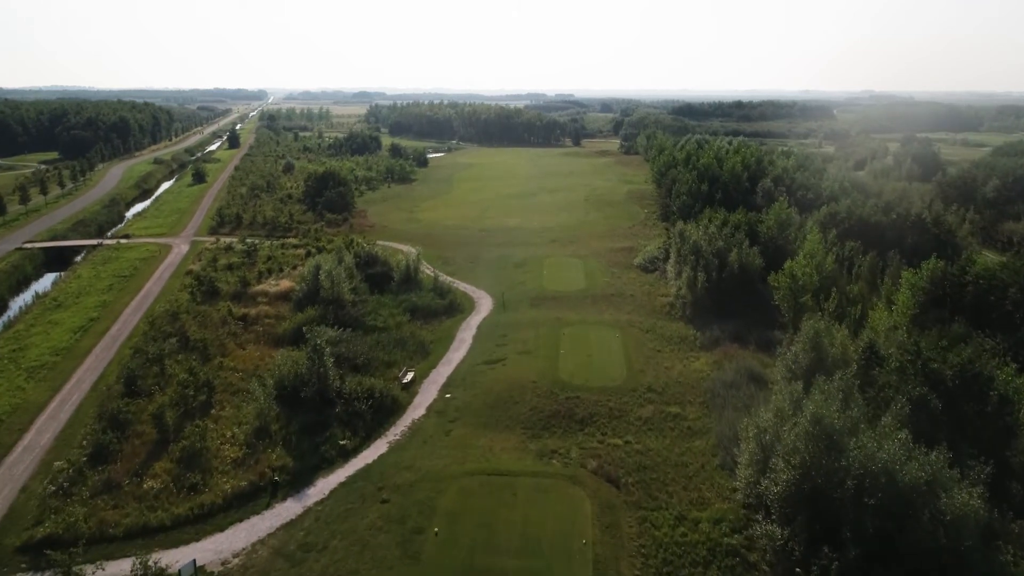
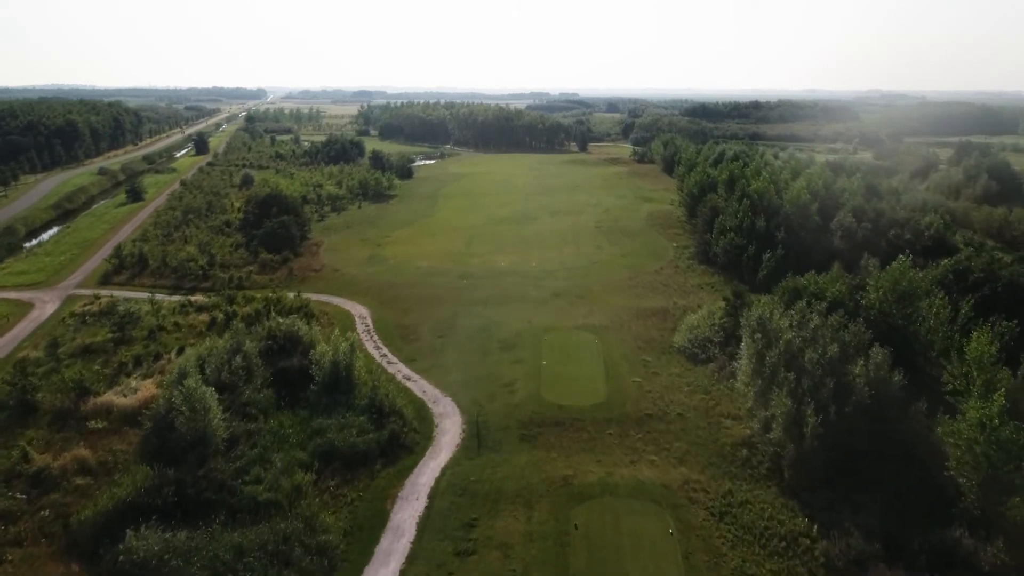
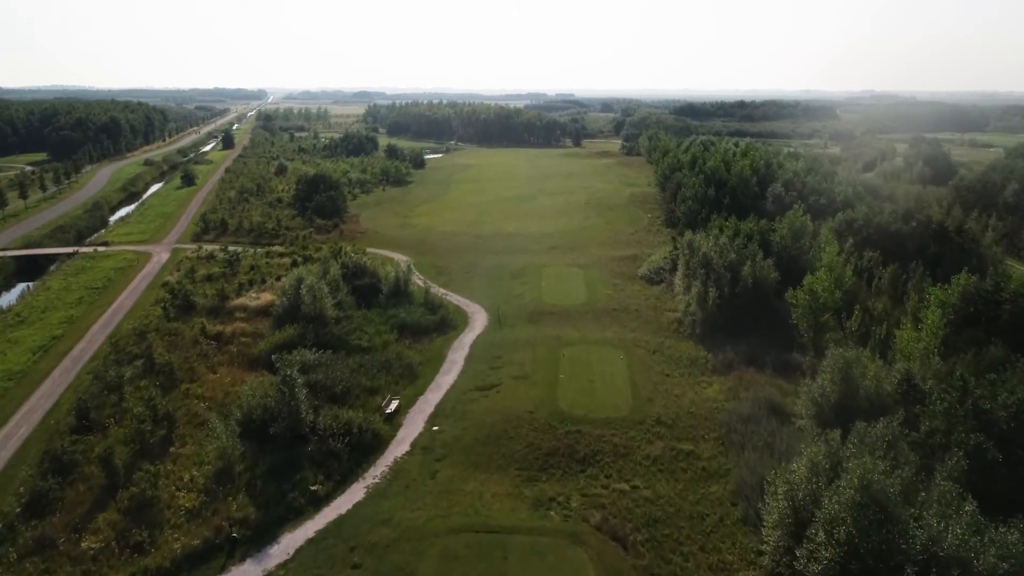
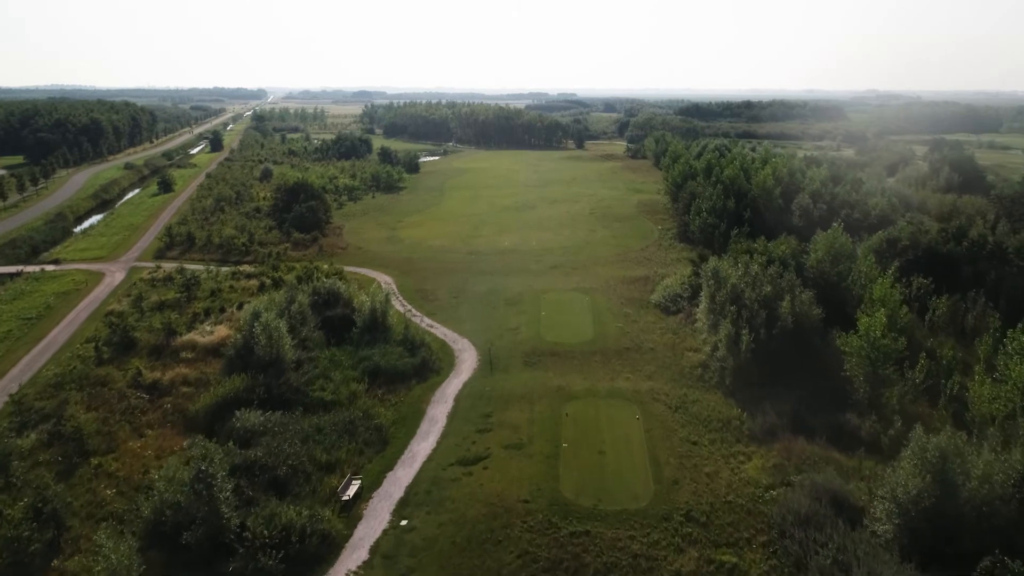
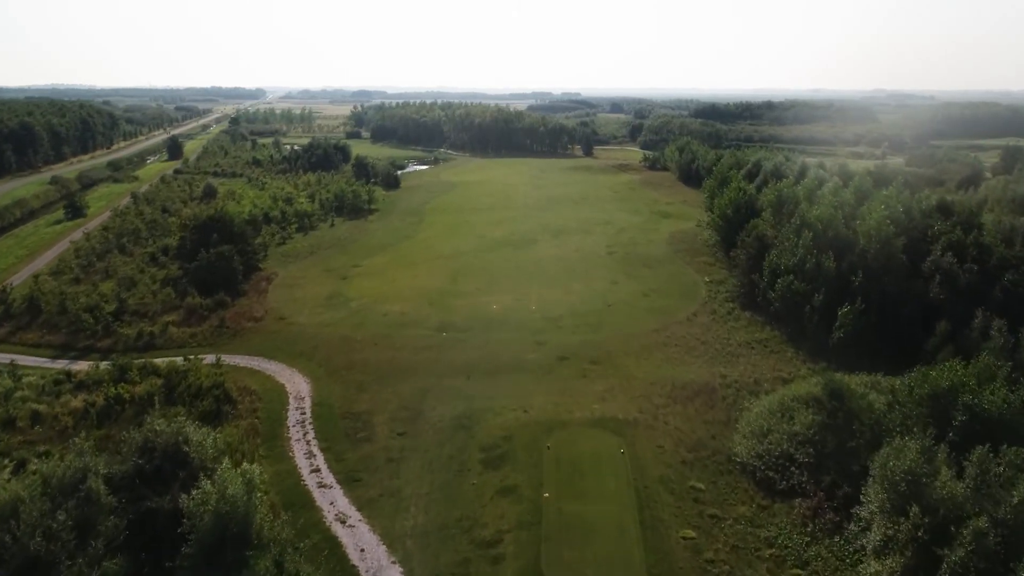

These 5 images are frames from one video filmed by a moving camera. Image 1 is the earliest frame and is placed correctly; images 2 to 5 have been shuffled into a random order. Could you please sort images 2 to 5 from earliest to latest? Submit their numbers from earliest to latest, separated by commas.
3, 4, 2, 5
